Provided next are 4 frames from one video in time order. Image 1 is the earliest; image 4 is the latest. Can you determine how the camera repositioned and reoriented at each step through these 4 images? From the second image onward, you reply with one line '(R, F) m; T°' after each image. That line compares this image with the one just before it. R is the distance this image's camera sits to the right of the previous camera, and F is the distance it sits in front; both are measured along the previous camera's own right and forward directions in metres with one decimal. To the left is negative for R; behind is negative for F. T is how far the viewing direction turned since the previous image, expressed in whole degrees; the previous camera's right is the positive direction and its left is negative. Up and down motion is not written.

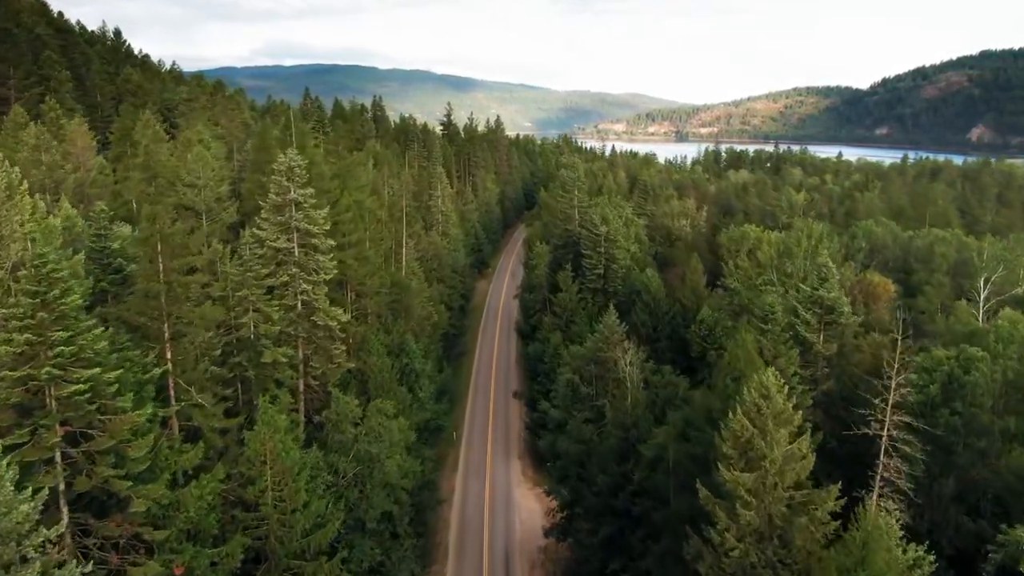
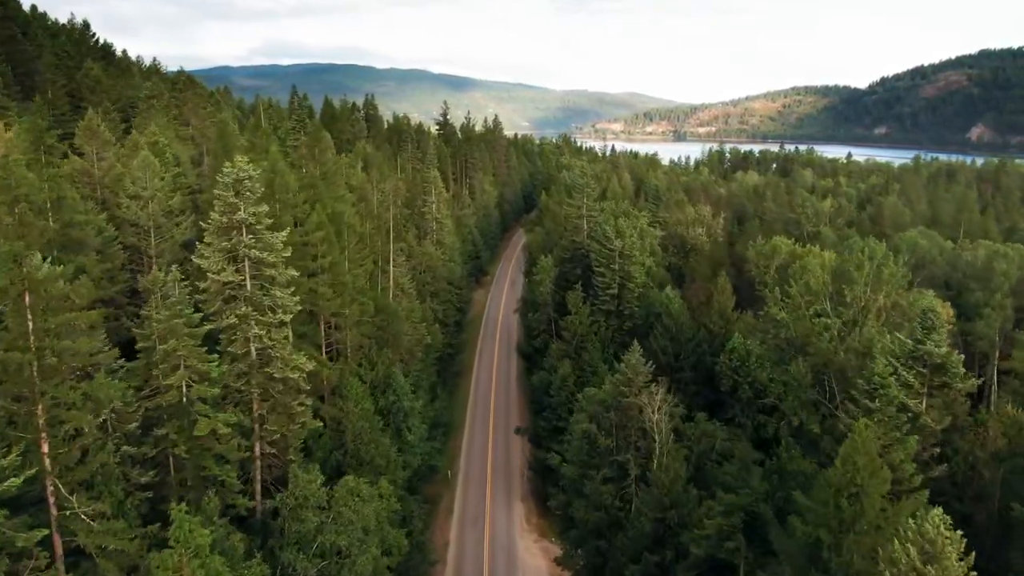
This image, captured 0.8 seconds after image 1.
(-0.4, +7.5) m; 0°
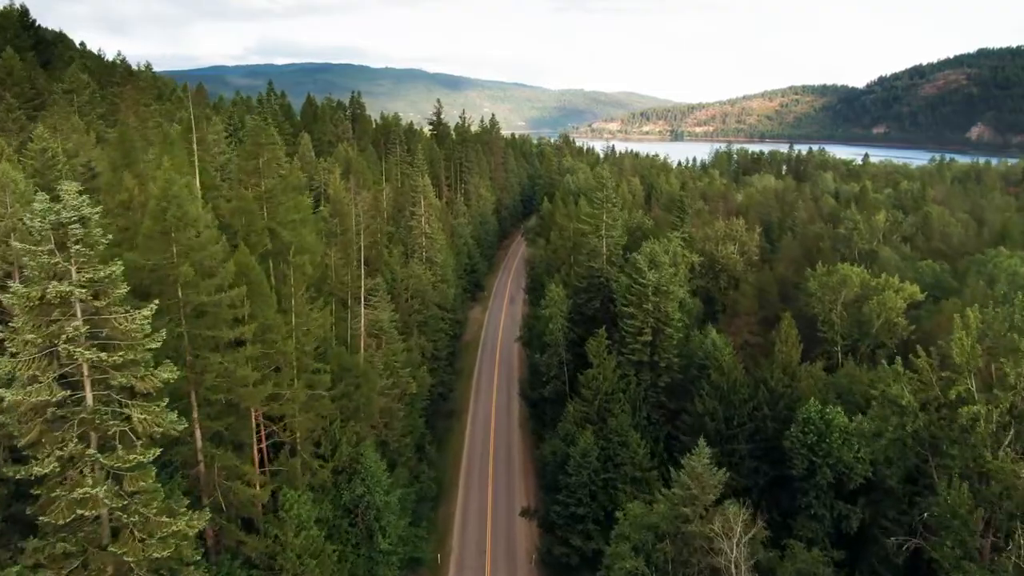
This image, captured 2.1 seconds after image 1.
(-0.6, +12.0) m; 0°
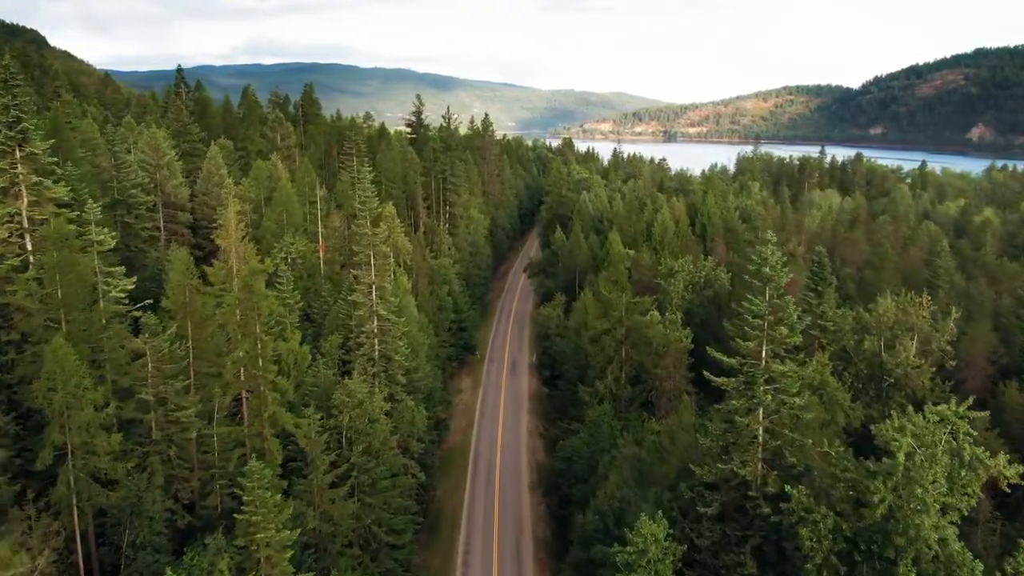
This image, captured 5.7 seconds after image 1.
(-1.5, +31.8) m; +1°
